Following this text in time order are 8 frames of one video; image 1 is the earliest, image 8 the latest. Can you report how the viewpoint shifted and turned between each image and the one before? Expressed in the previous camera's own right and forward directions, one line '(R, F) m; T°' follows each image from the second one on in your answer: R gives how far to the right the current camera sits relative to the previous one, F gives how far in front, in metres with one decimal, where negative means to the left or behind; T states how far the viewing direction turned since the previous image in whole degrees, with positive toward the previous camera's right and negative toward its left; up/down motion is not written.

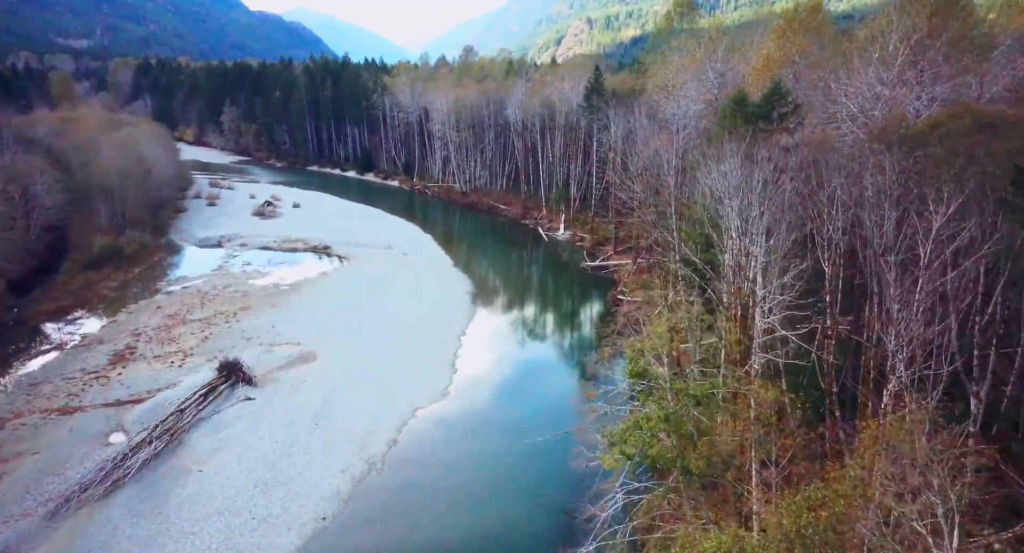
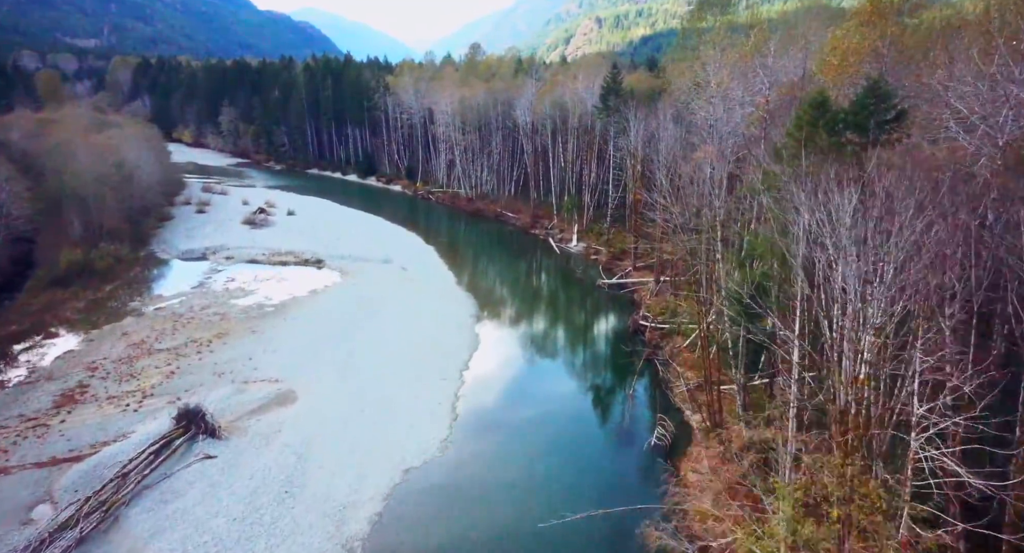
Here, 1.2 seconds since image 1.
(-0.1, +3.2) m; -1°
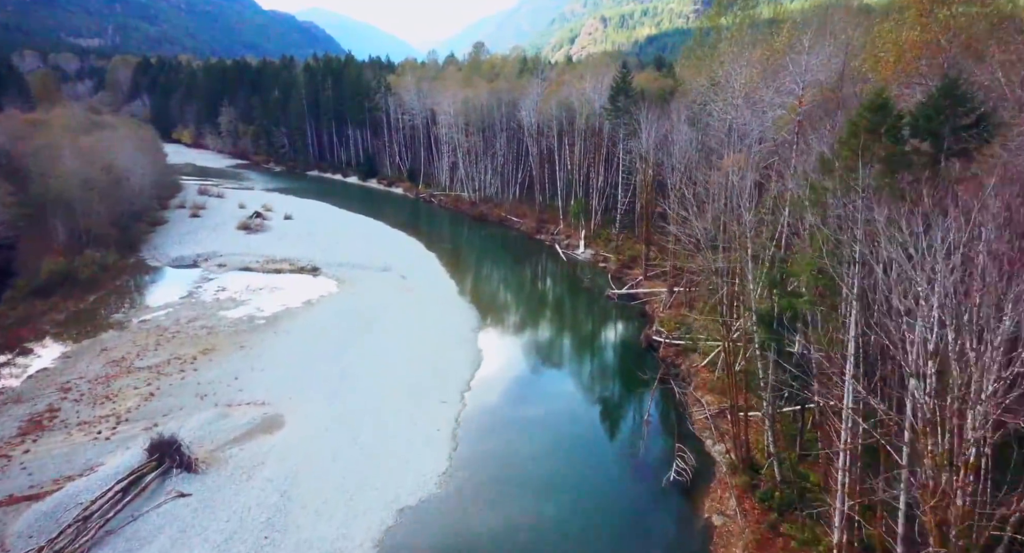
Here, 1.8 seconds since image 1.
(-0.1, +1.6) m; 0°
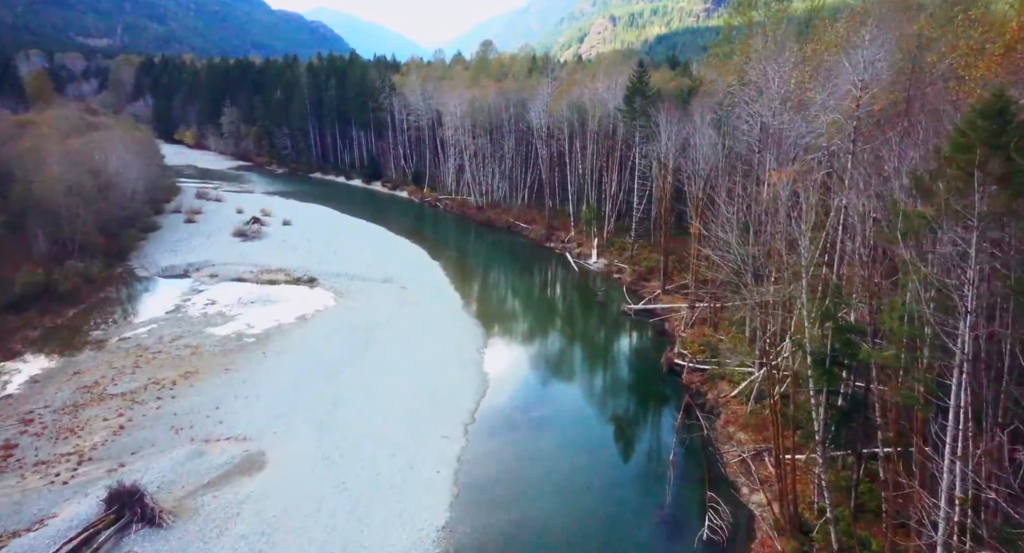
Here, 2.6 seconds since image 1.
(-0.1, +2.0) m; -1°
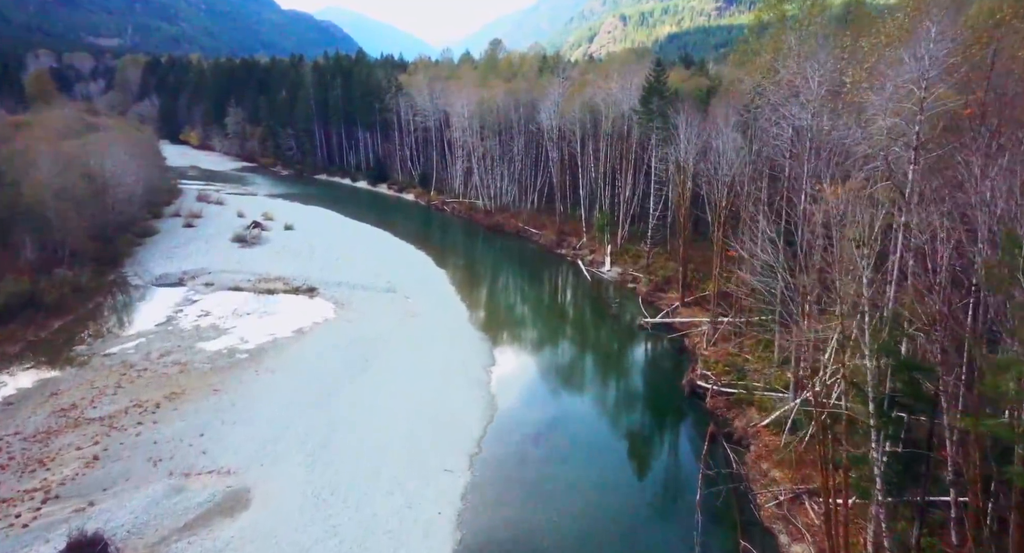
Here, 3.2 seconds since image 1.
(-0.1, +1.6) m; -1°
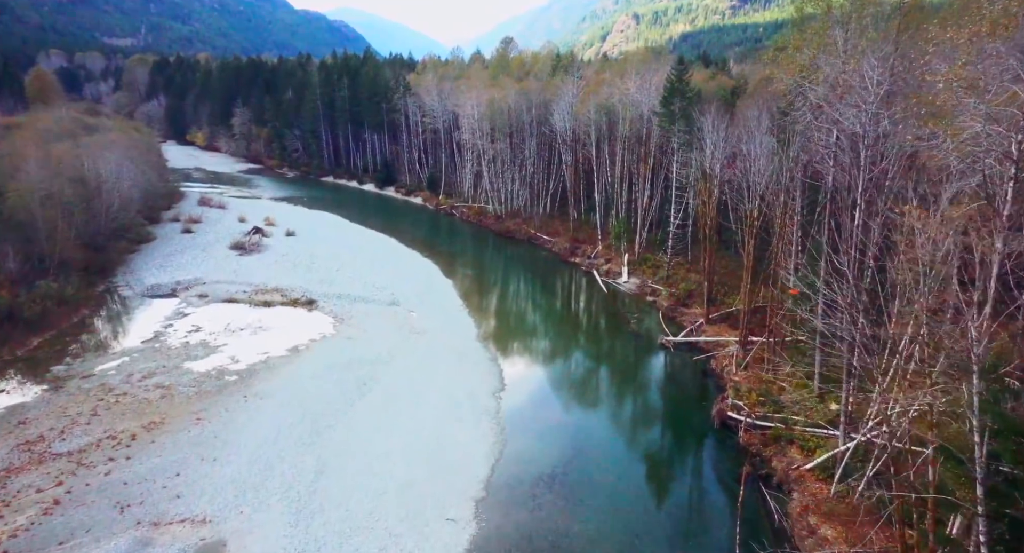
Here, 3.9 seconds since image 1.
(-0.1, +1.9) m; -1°
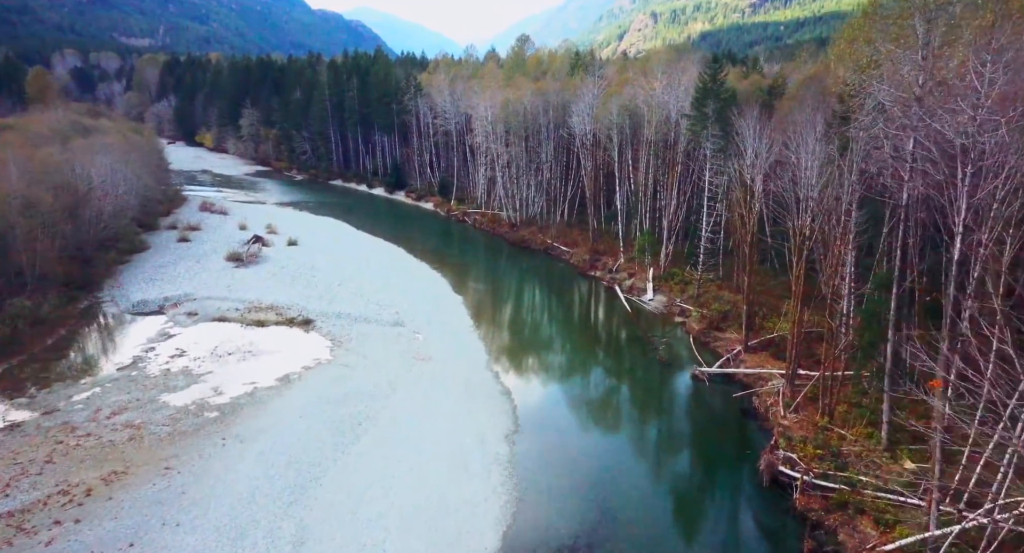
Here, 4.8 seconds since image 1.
(-0.1, +2.6) m; -1°
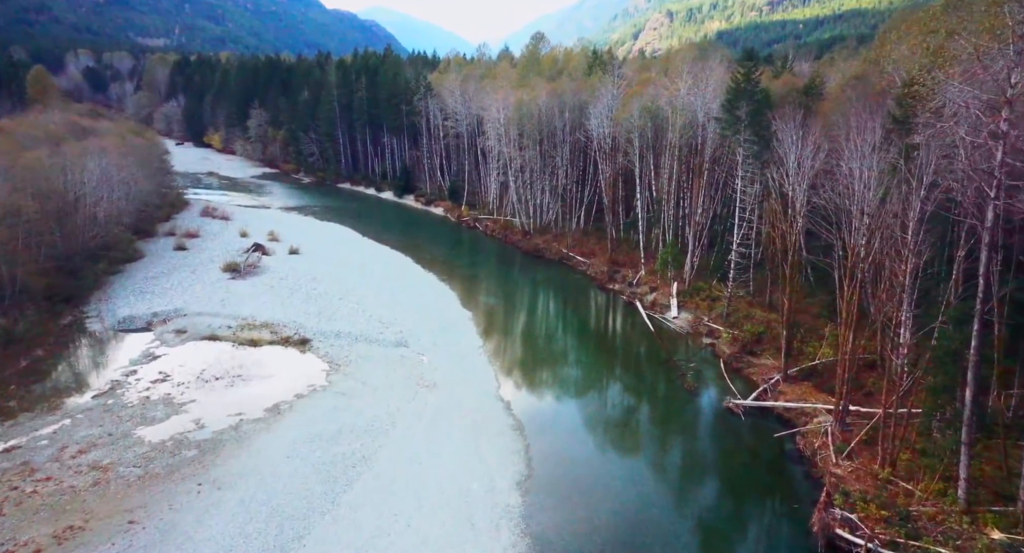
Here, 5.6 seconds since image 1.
(0.0, +2.2) m; -1°
